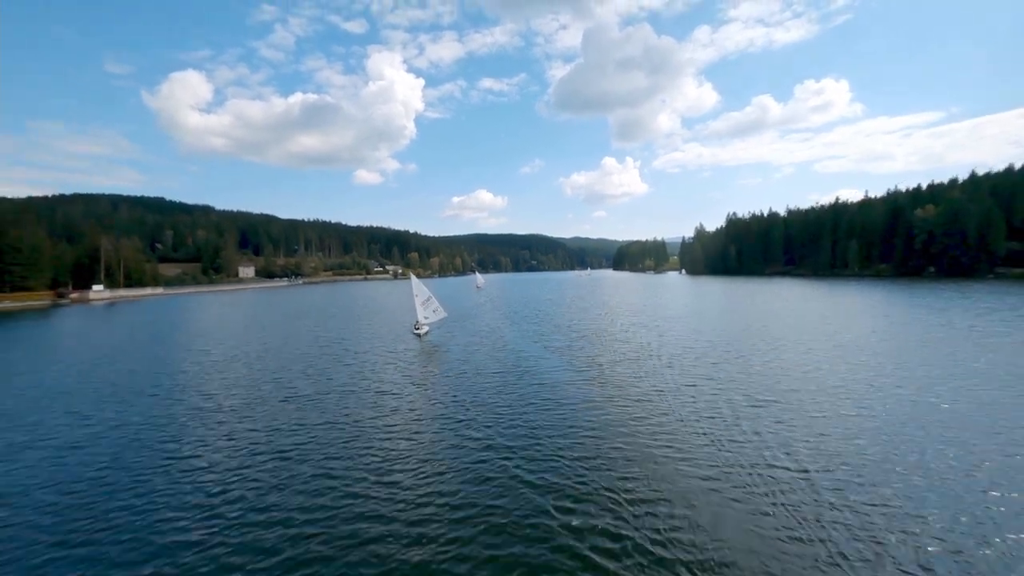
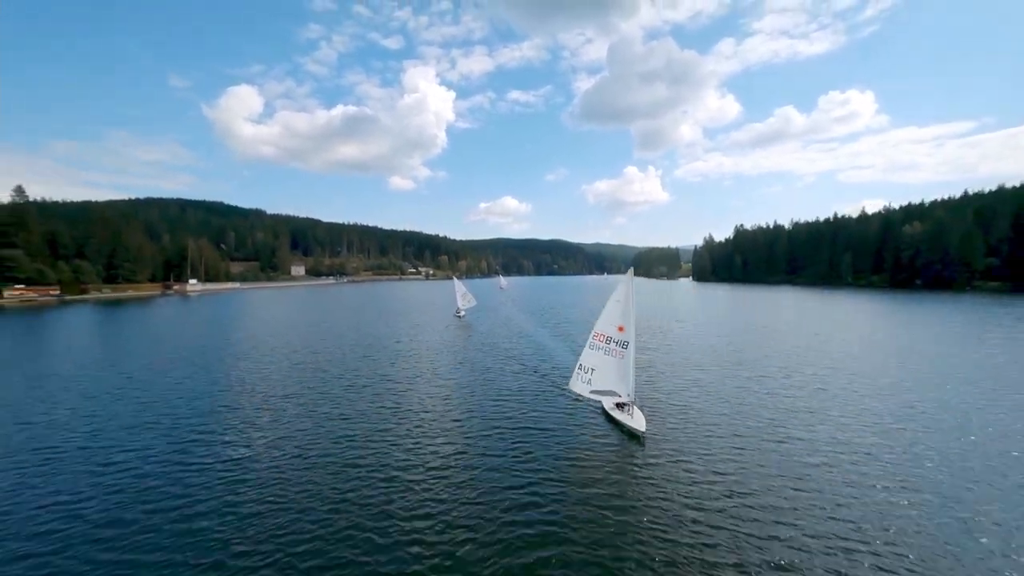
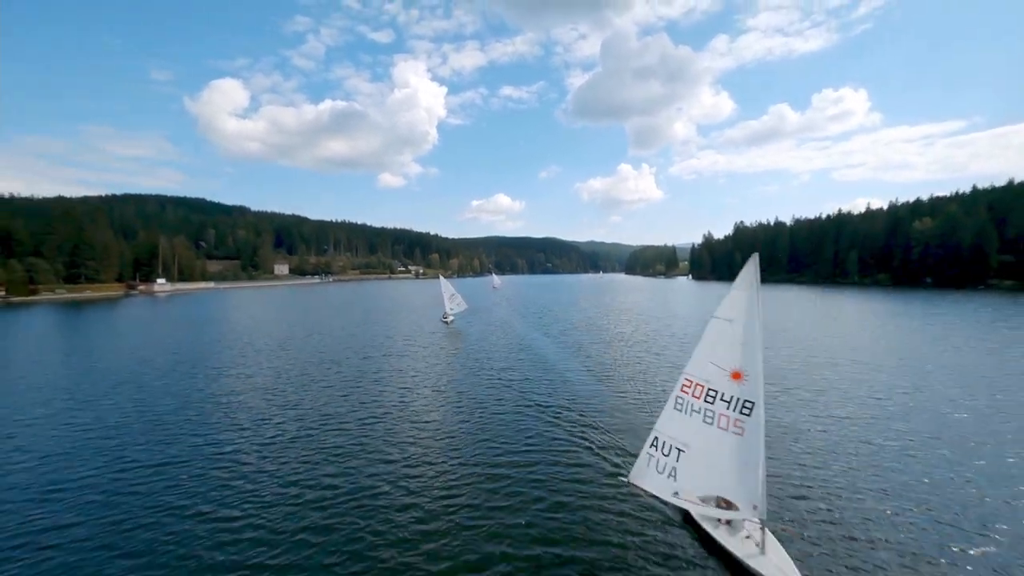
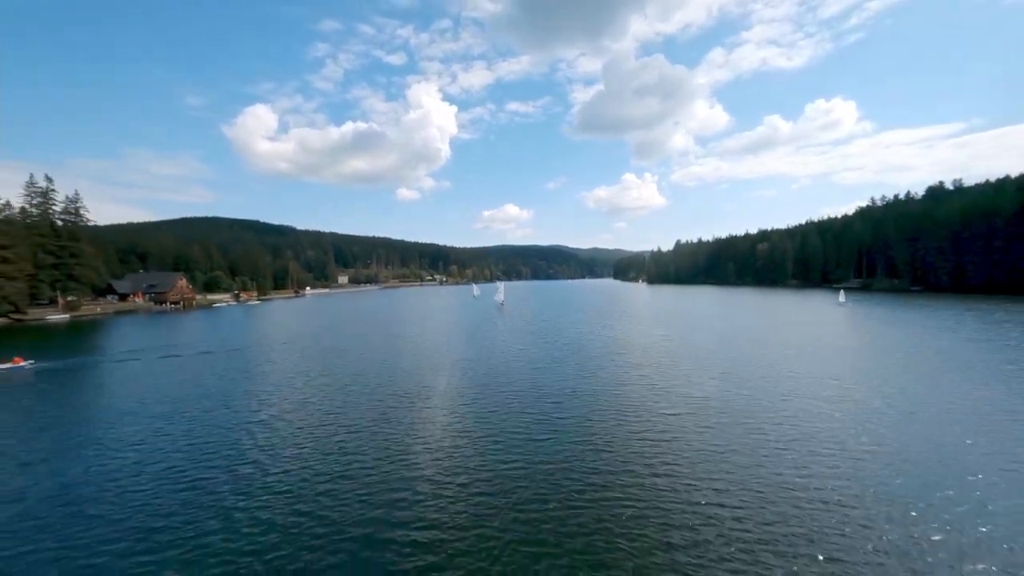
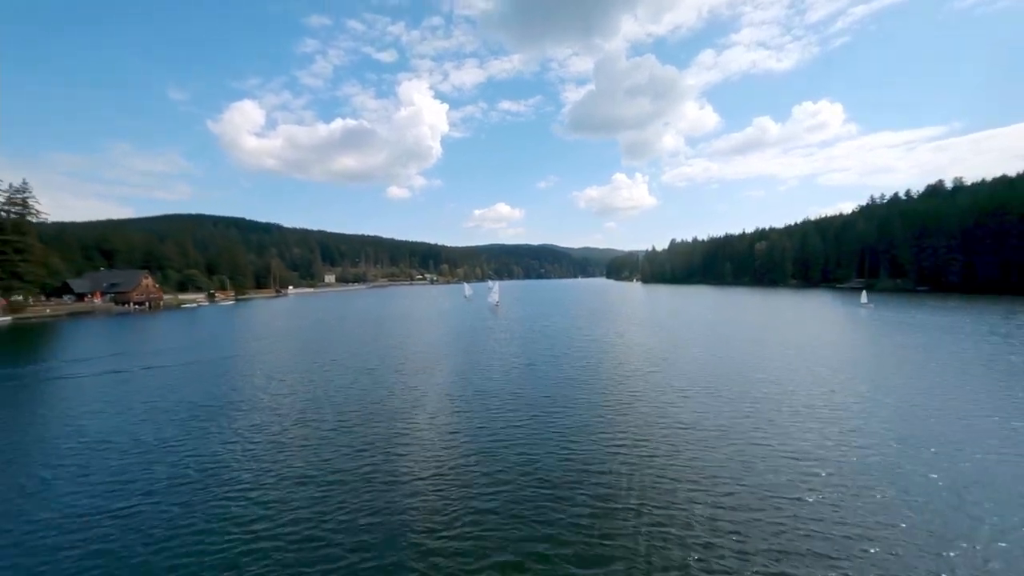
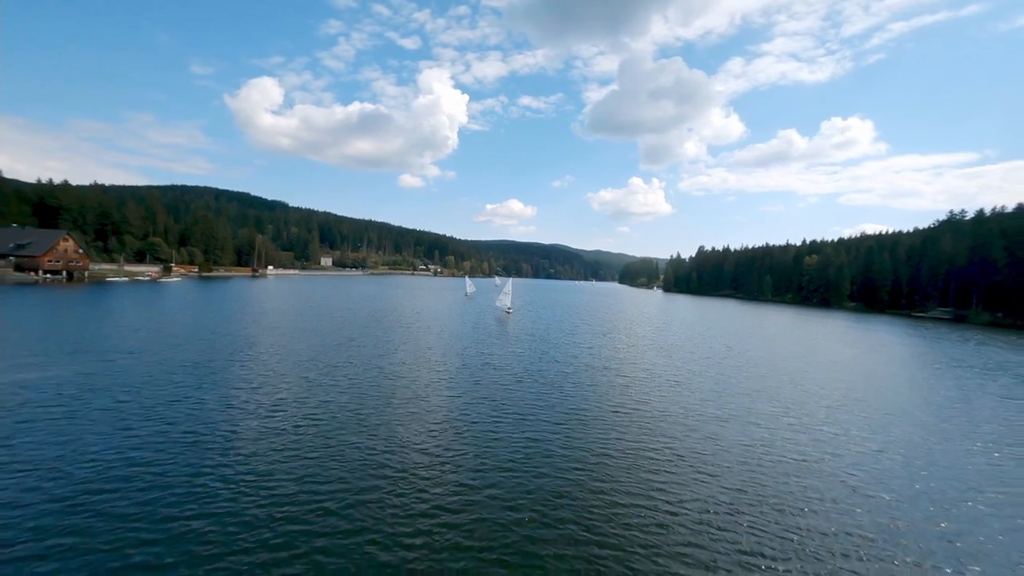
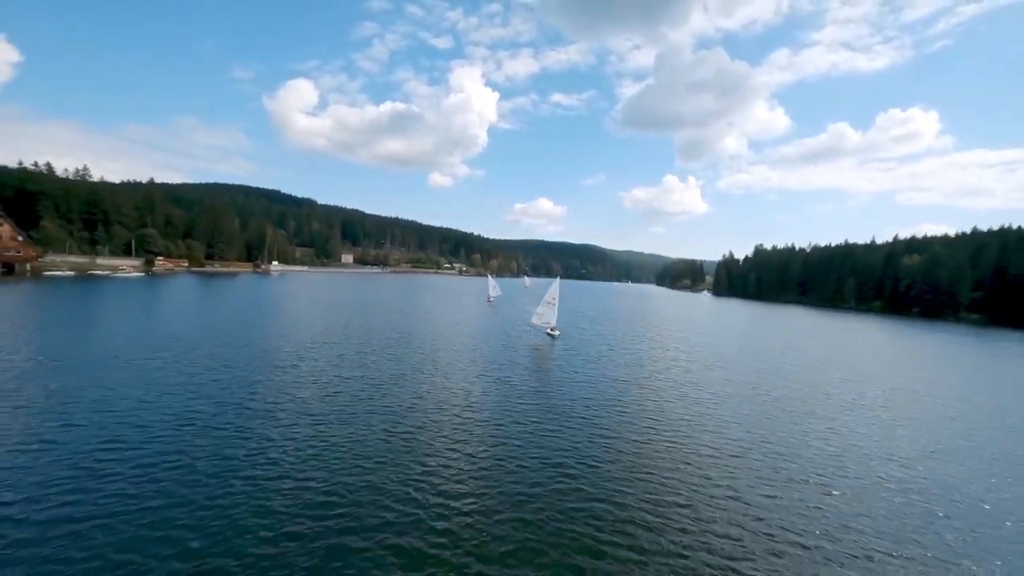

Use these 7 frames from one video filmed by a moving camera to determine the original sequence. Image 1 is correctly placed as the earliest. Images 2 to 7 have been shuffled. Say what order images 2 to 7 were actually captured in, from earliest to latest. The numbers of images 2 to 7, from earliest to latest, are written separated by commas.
3, 2, 7, 6, 5, 4
